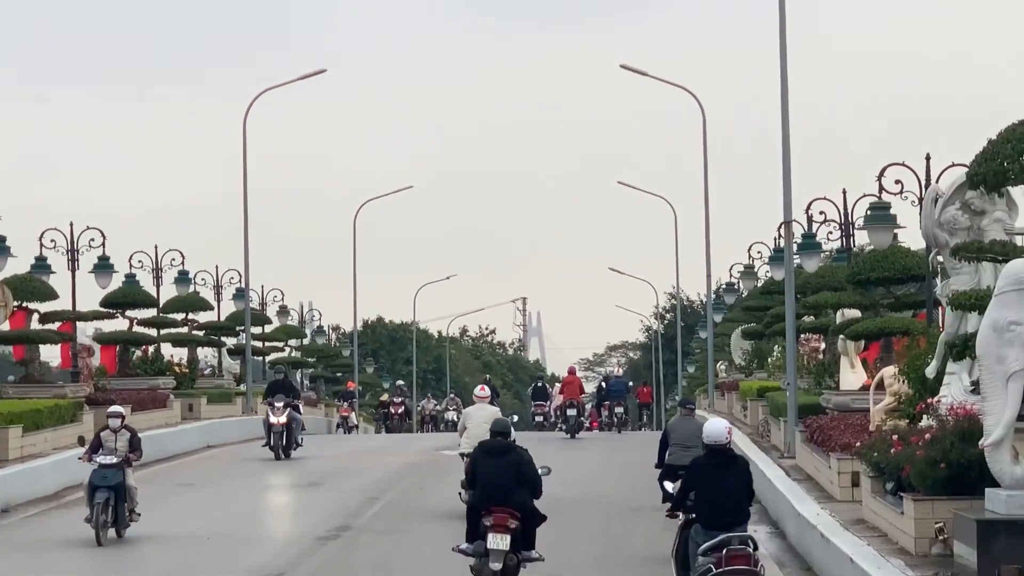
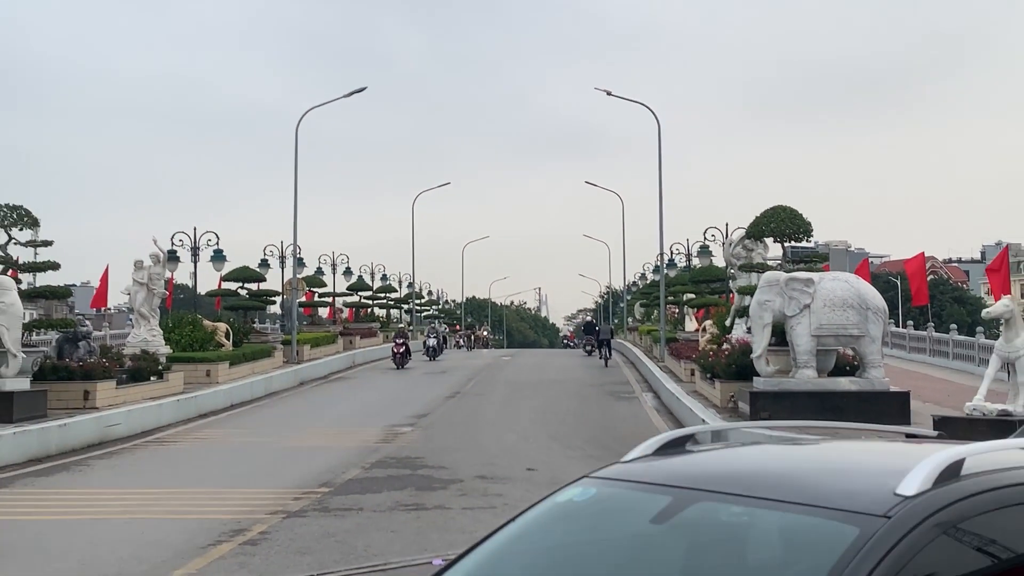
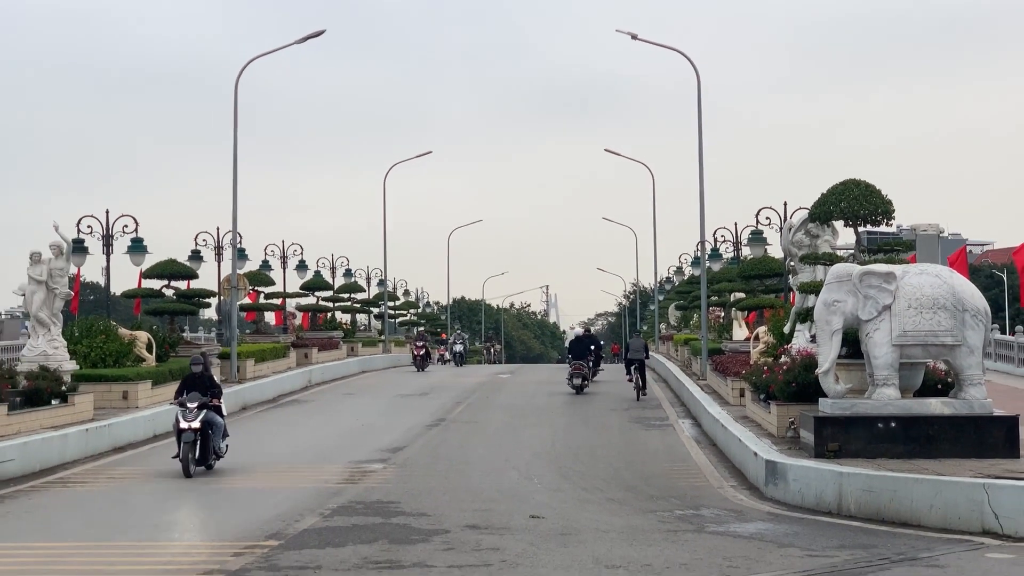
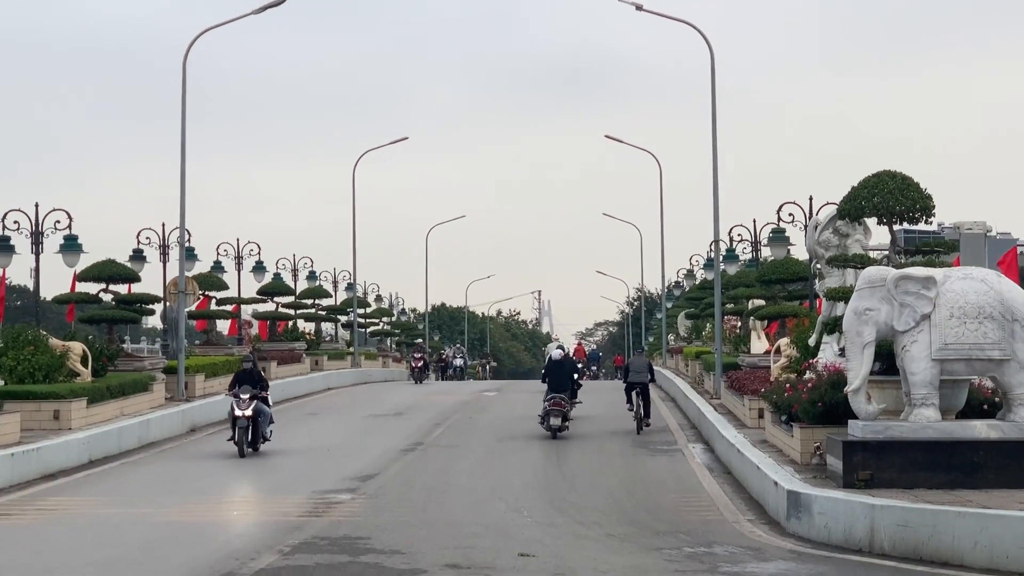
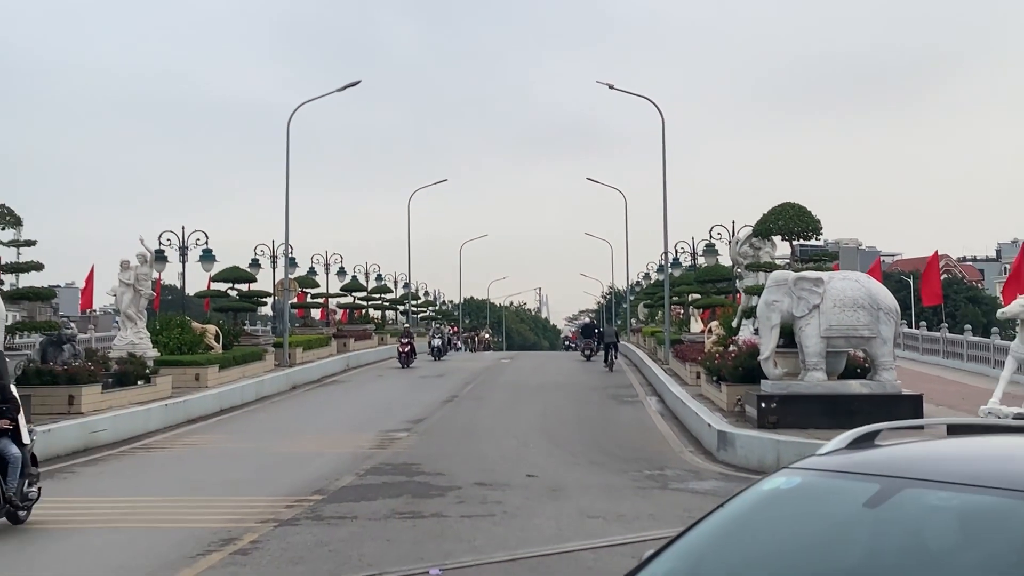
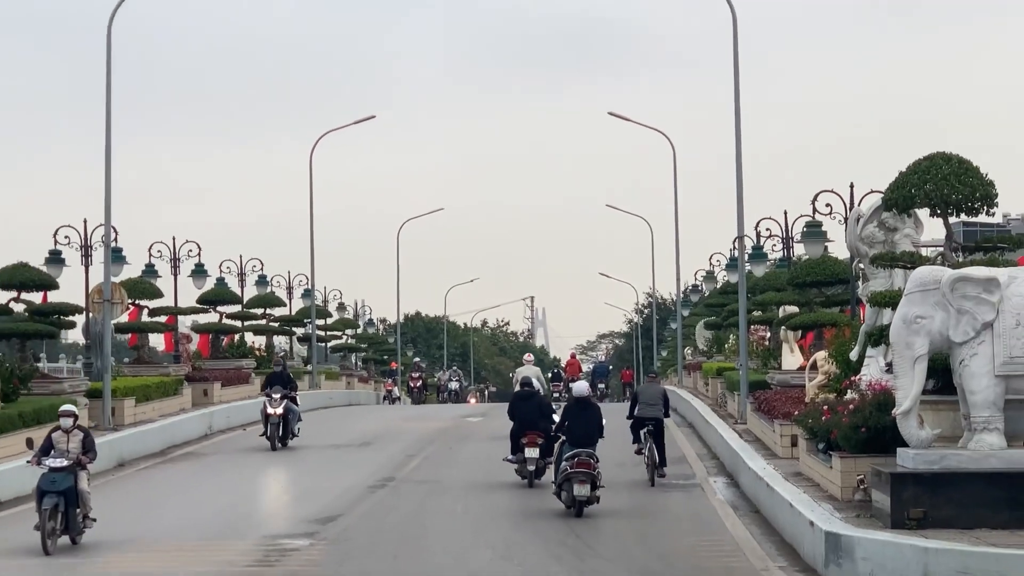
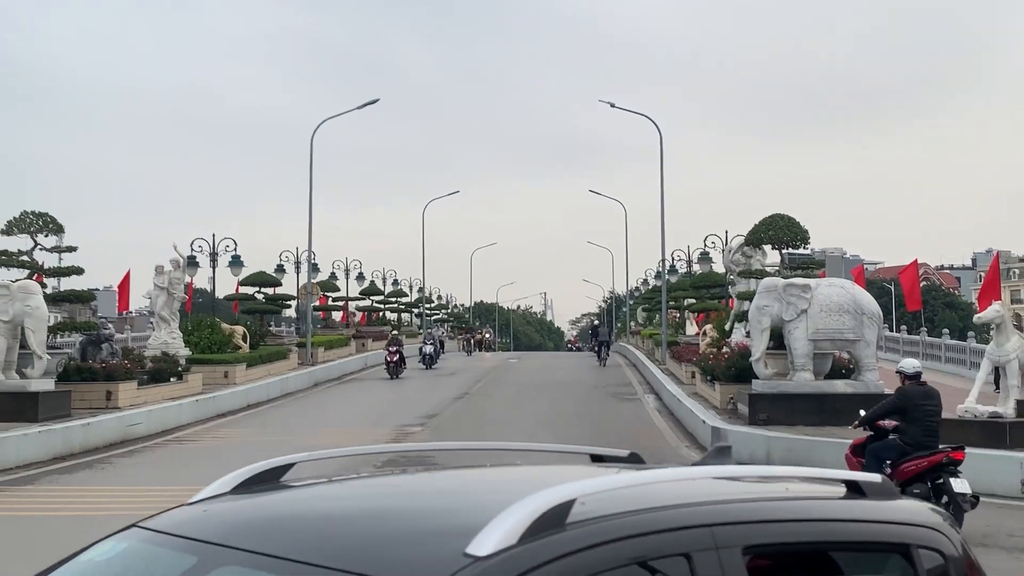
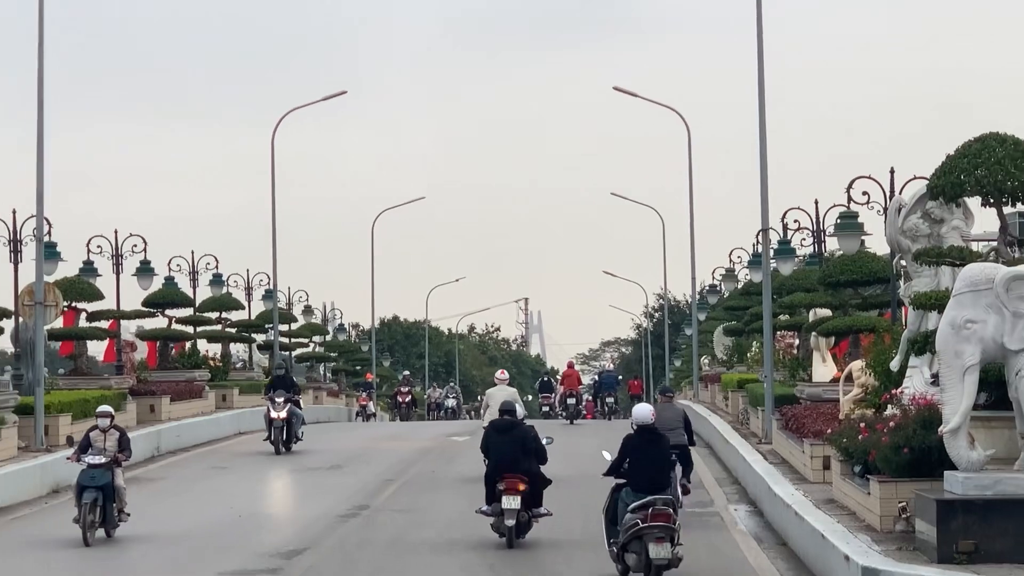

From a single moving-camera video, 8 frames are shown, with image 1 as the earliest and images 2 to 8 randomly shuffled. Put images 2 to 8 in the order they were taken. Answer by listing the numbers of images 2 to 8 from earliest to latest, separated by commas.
8, 6, 4, 3, 5, 2, 7
